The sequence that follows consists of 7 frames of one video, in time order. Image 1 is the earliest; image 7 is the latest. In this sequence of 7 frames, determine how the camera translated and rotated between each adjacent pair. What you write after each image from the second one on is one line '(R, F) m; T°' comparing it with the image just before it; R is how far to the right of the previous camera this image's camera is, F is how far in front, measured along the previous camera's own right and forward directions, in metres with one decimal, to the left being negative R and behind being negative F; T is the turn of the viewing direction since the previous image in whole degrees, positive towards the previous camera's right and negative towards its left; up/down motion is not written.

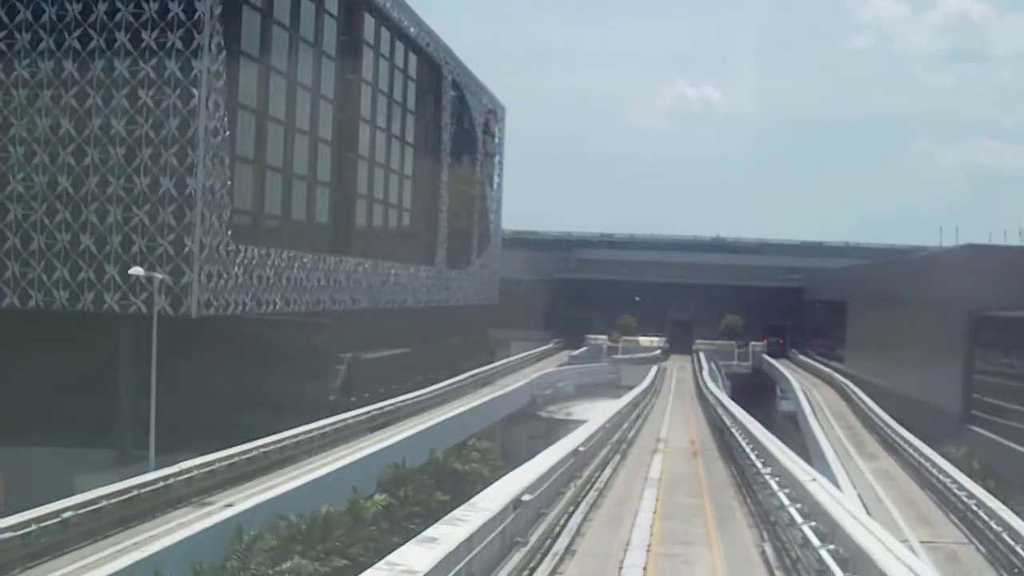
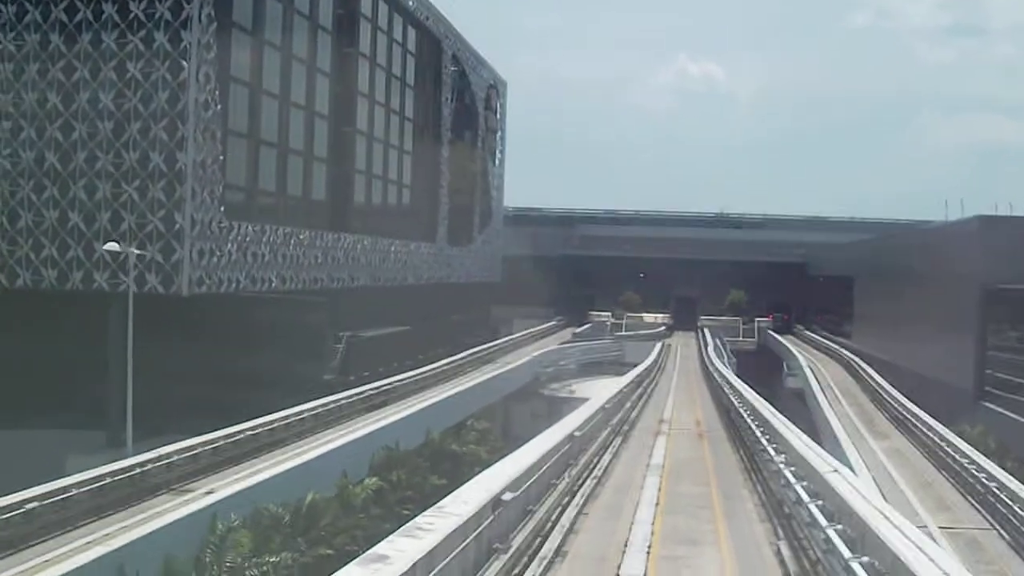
(+0.1, +0.4) m; 0°
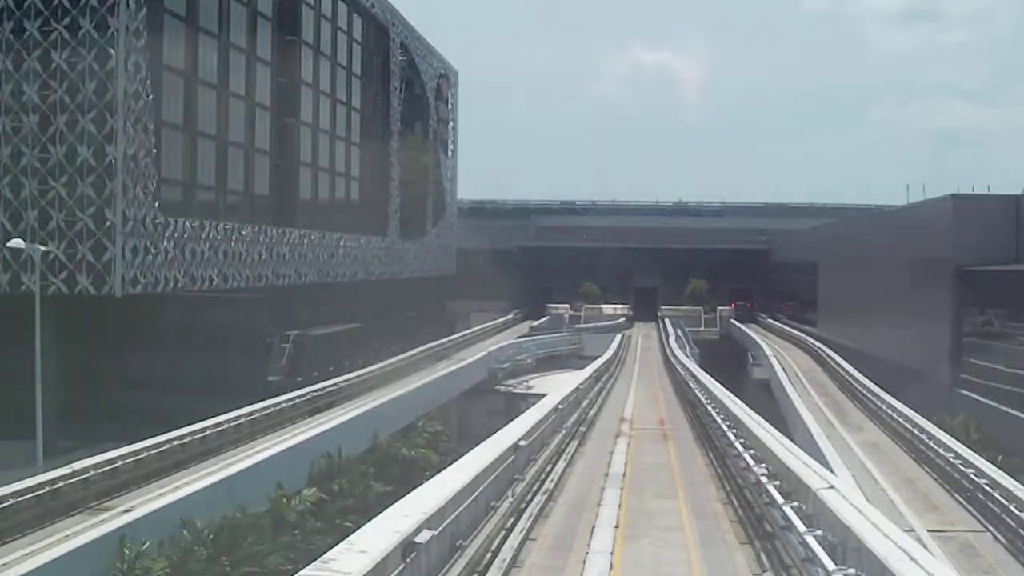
(+0.1, +0.7) m; +2°
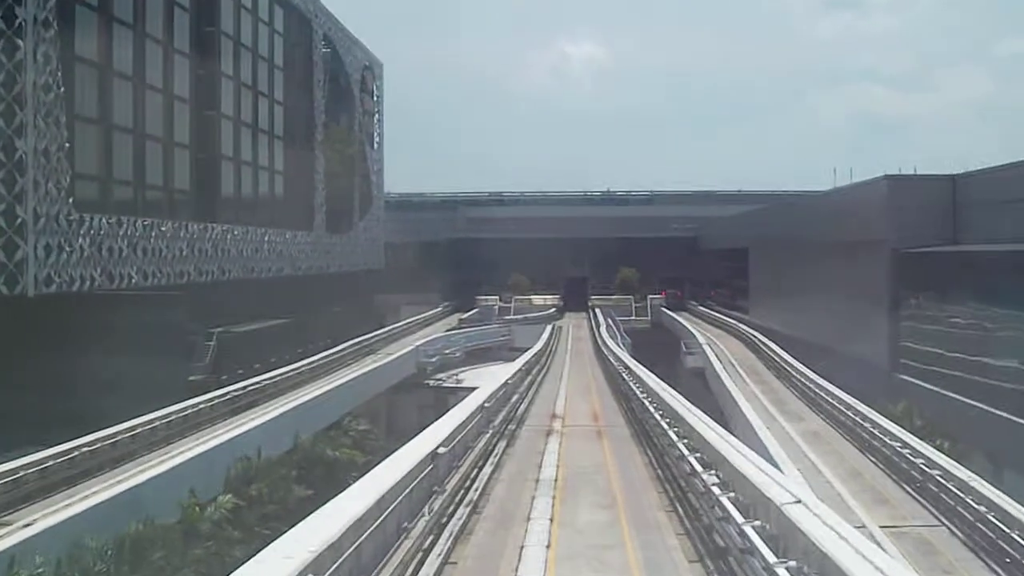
(0.0, +0.4) m; +4°
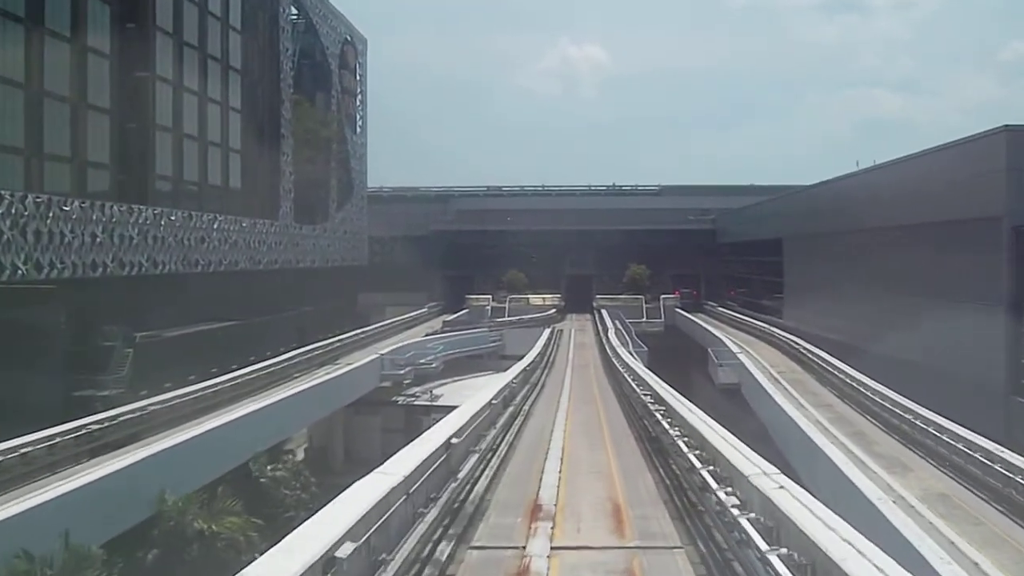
(+0.2, +3.5) m; 0°
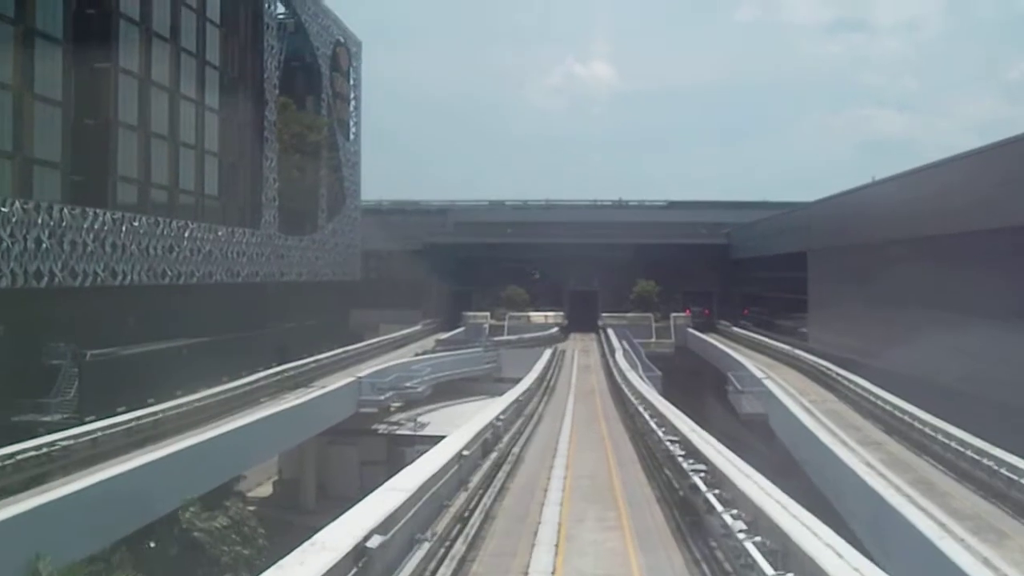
(+0.1, +1.7) m; 0°
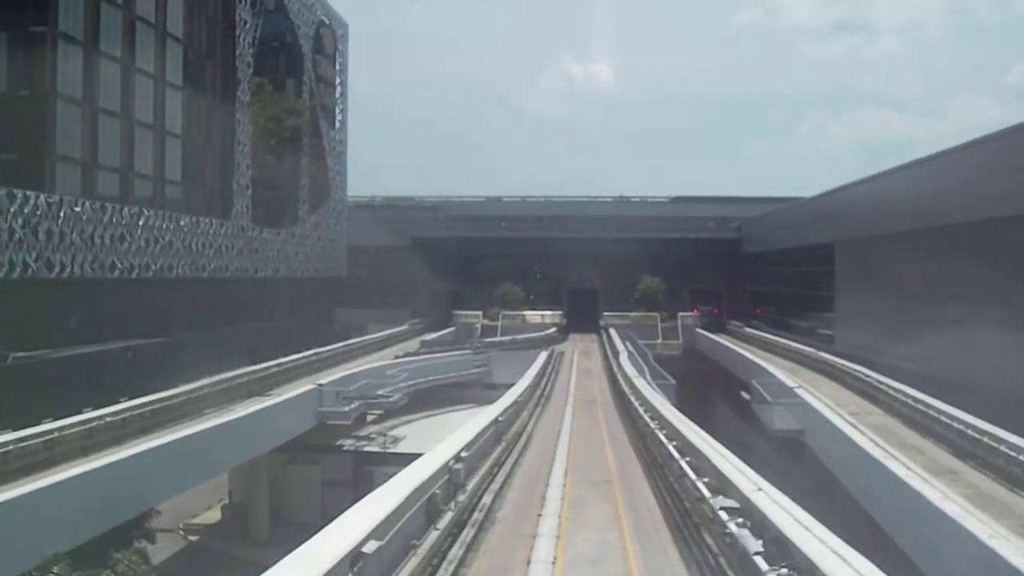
(+0.1, +1.9) m; 0°
